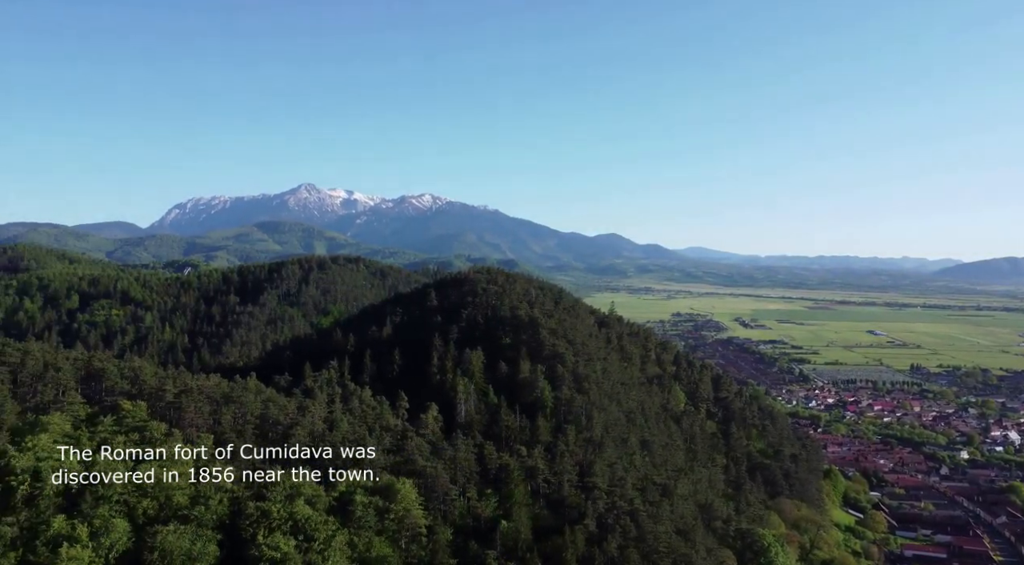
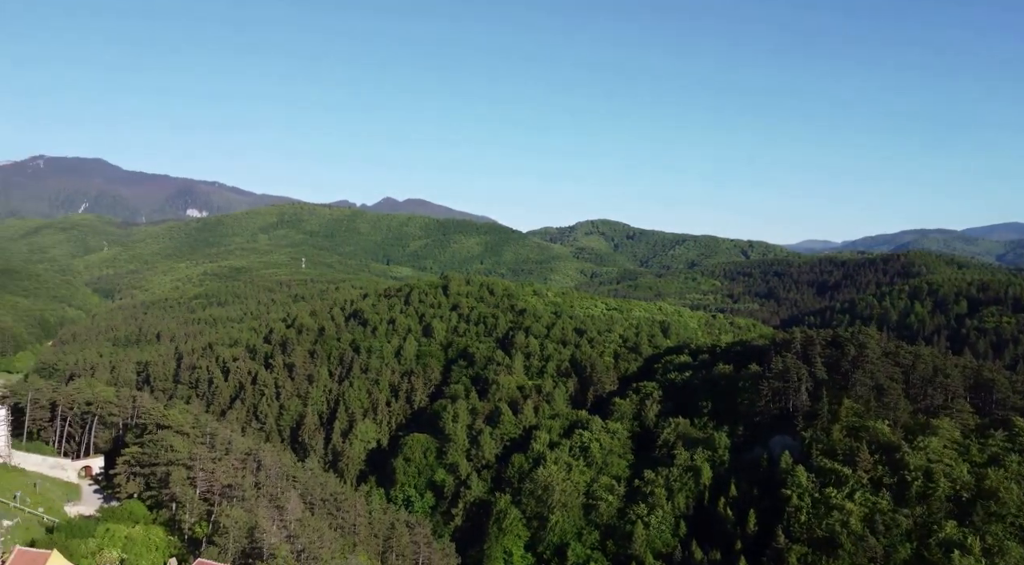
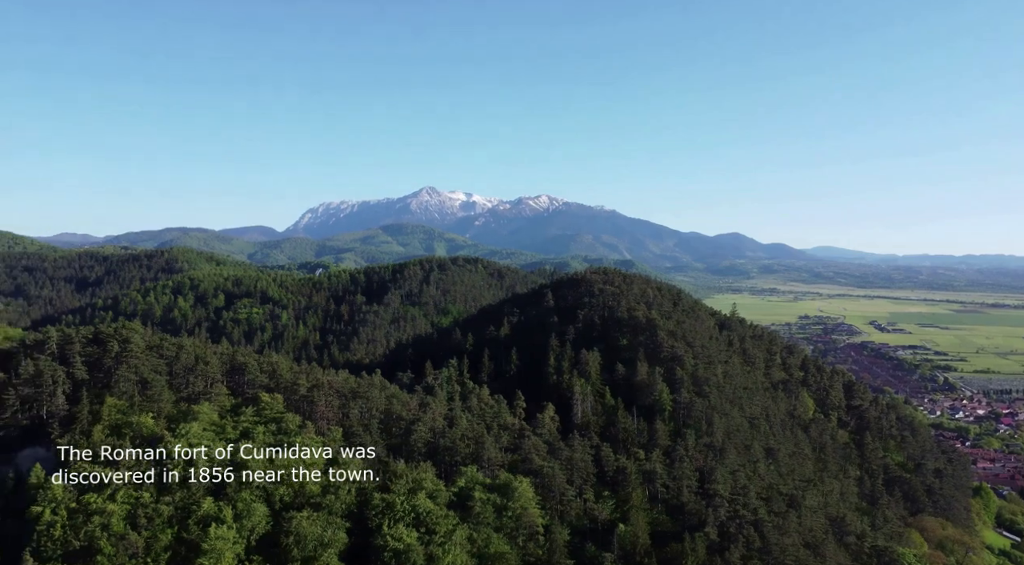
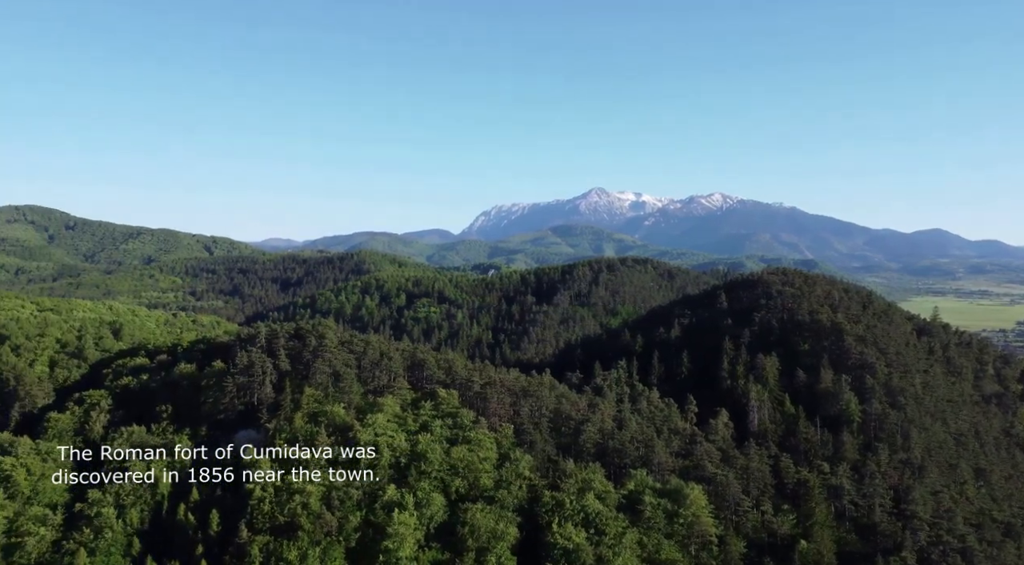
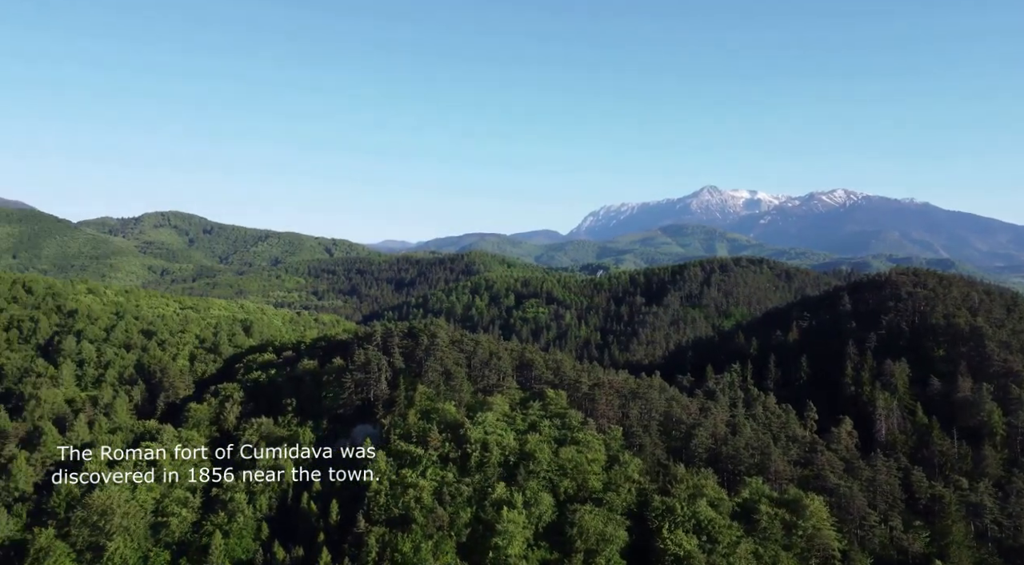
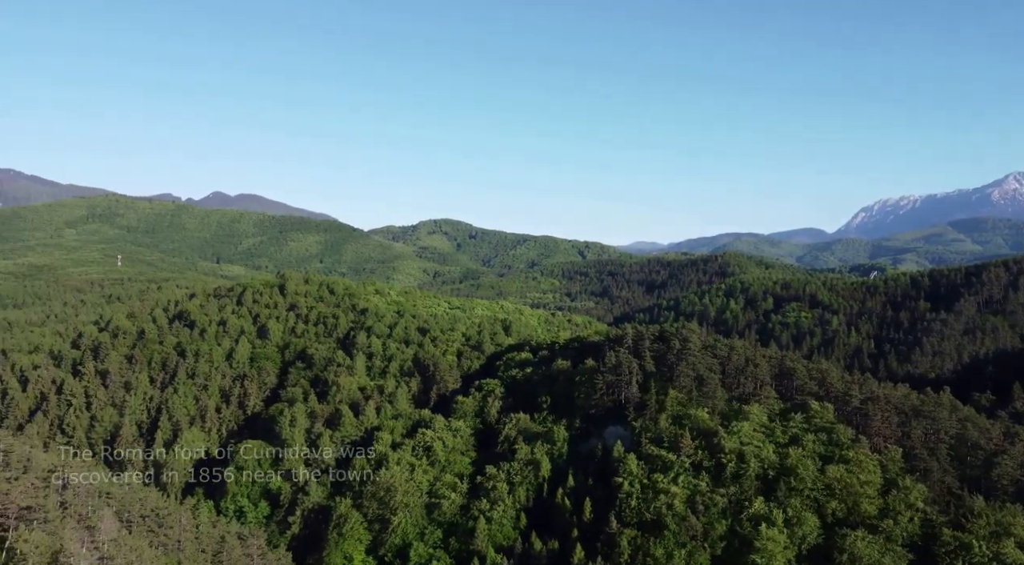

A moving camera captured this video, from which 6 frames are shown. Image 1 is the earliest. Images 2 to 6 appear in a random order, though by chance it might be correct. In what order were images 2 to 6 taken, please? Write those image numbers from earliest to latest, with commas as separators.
3, 4, 5, 6, 2
